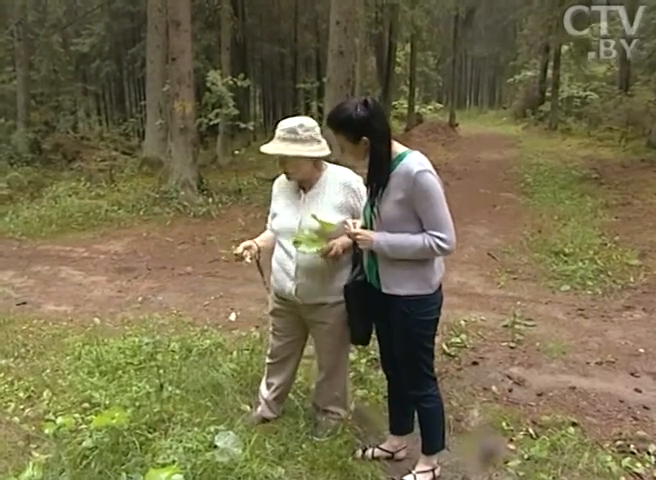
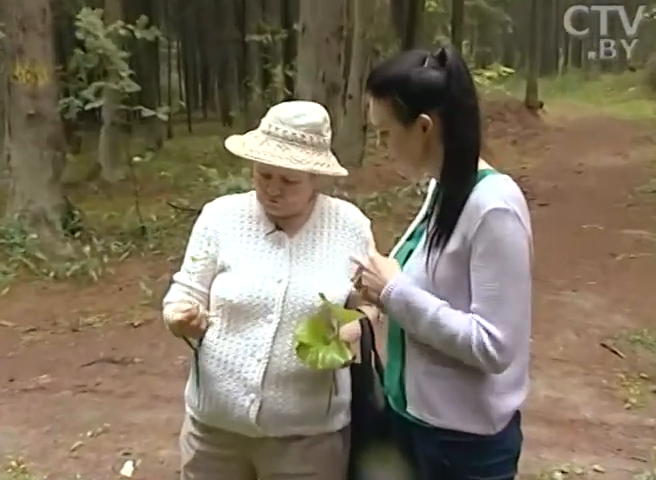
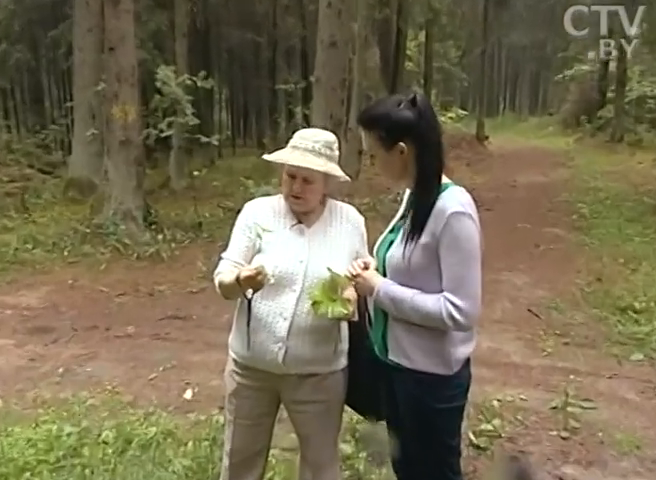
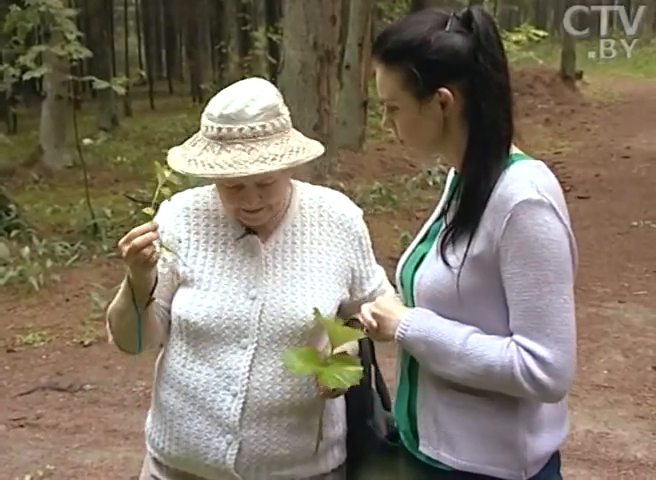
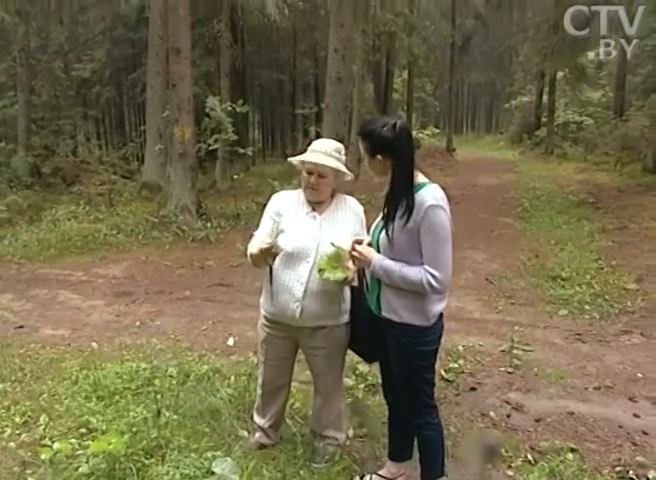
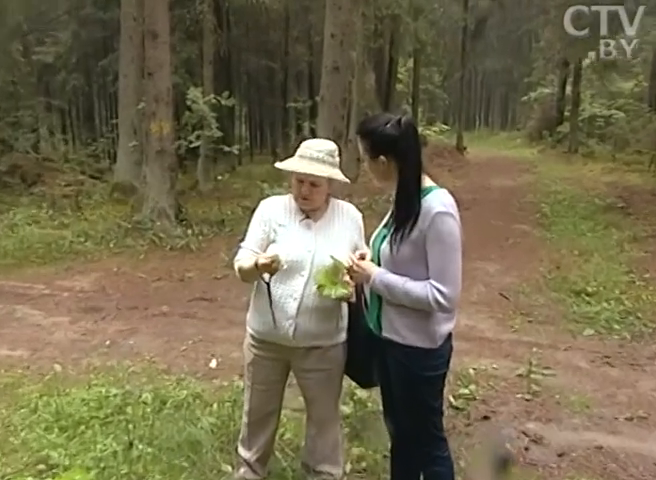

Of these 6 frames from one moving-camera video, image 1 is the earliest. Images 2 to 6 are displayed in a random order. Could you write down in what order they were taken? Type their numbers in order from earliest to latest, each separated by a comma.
5, 6, 3, 2, 4
